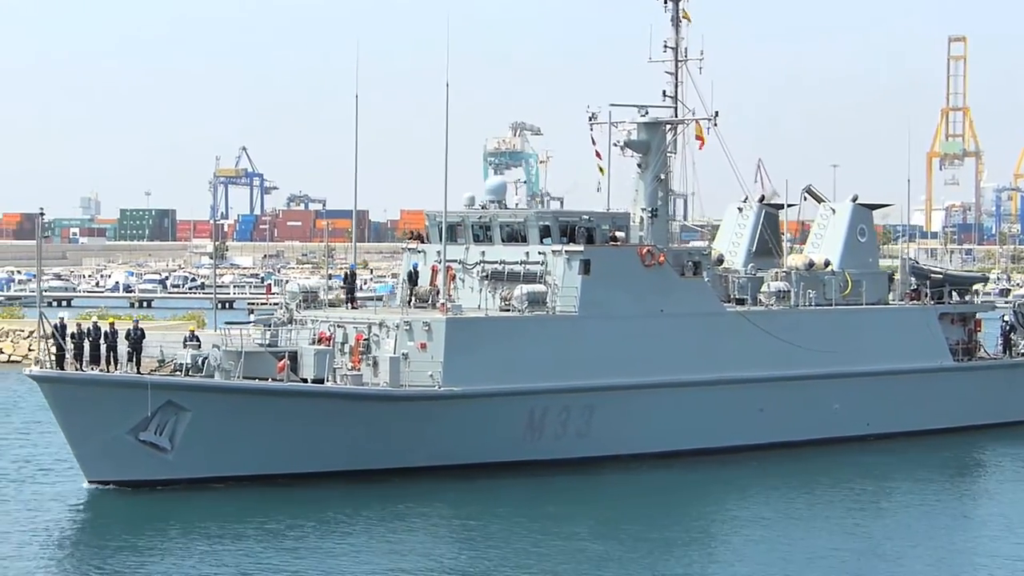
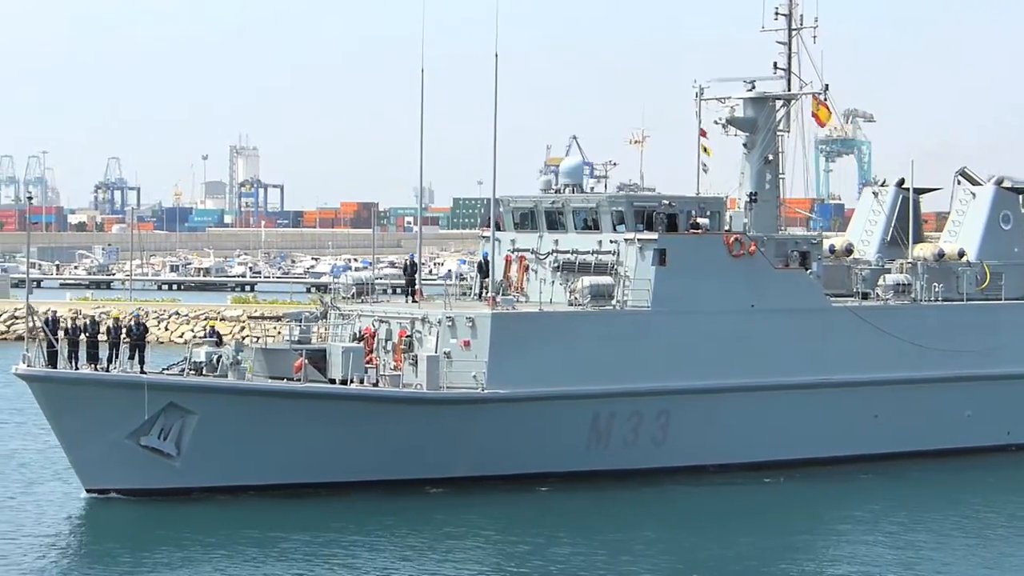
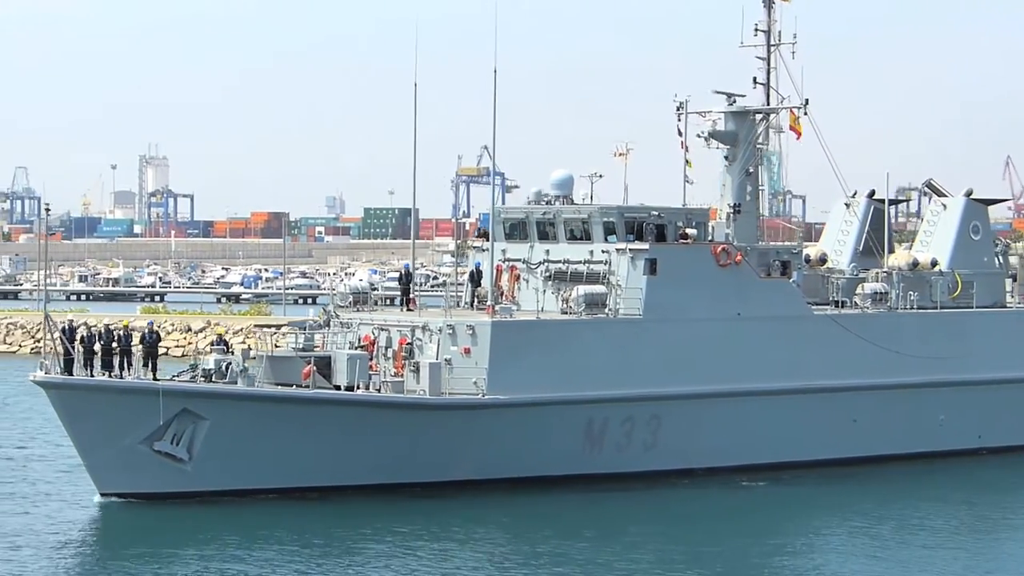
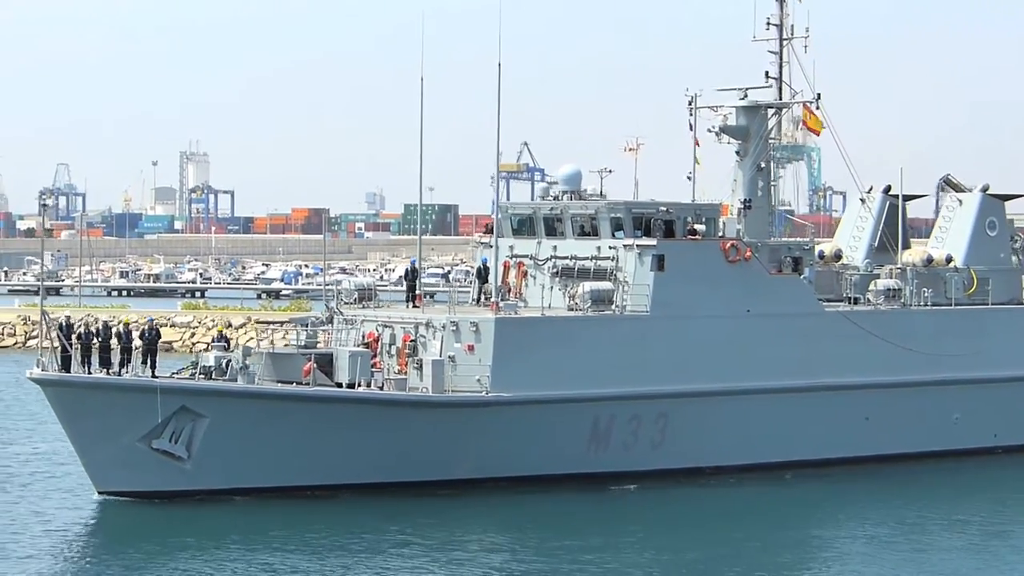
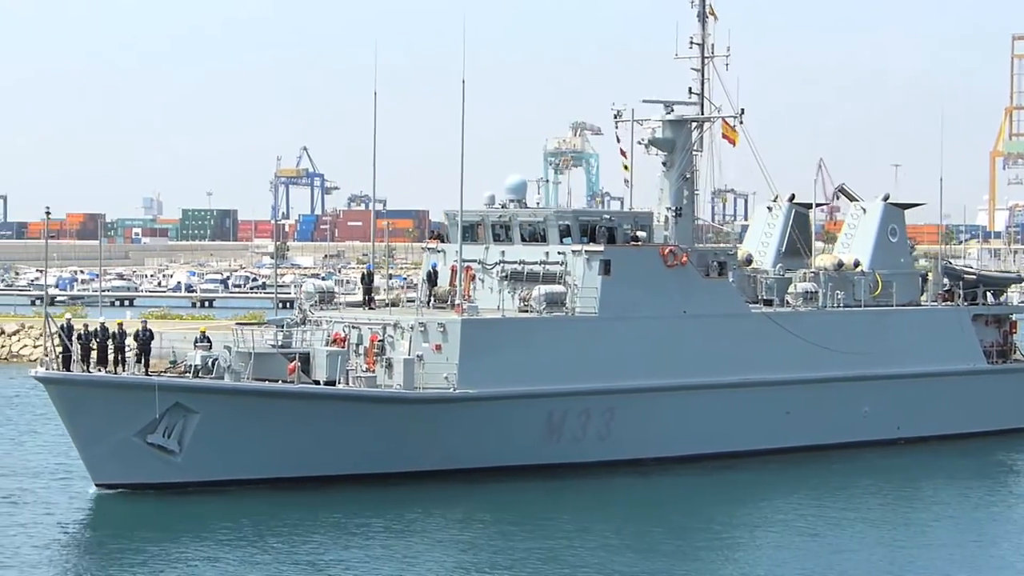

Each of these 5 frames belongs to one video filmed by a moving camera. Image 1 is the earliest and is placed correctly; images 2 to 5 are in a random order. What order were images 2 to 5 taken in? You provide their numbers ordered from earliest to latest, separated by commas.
5, 3, 4, 2
